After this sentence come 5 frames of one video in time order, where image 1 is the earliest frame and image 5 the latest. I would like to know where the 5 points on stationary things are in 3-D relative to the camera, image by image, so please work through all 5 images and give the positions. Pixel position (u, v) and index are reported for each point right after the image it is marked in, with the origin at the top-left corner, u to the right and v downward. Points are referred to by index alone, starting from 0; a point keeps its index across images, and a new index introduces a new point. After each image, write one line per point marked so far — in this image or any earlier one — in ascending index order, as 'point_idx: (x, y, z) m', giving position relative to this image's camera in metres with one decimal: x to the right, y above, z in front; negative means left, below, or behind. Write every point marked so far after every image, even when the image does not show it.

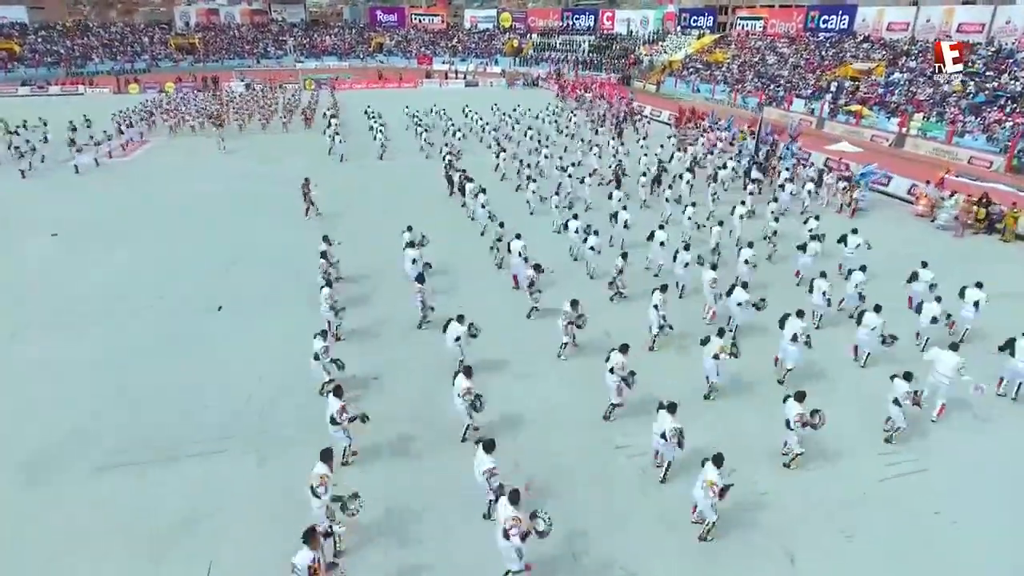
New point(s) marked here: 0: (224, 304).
0: (-7.1, -0.4, +15.6) m
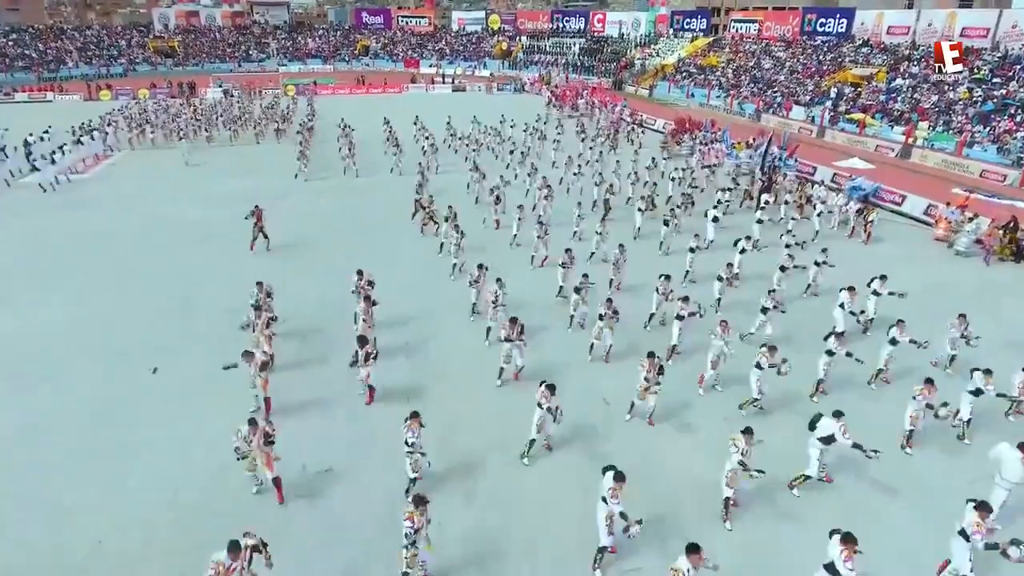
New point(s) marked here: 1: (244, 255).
0: (-7.4, -1.4, +13.9) m
1: (-8.5, +1.2, +20.0) m
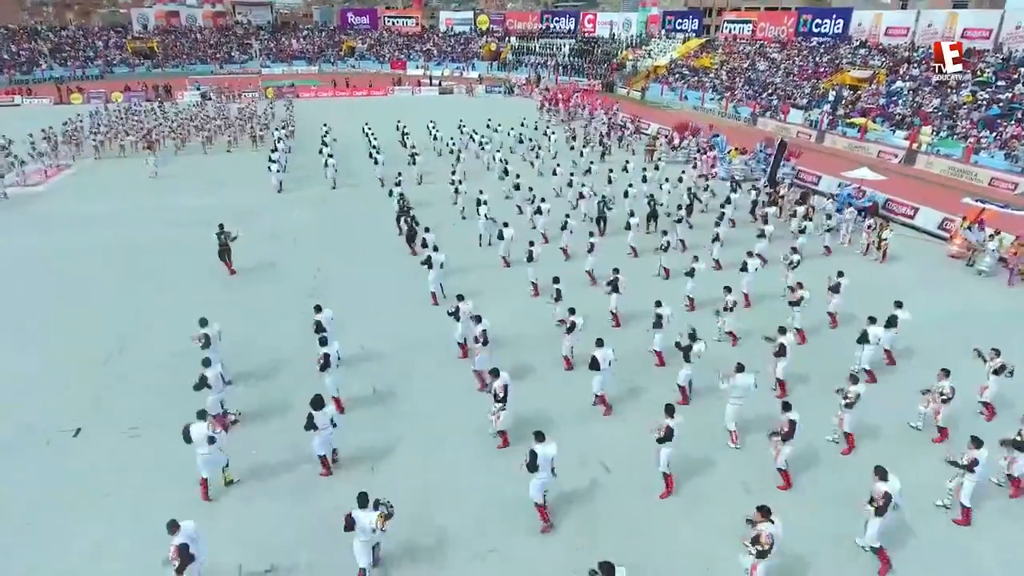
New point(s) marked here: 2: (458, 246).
0: (-7.7, -2.0, +12.4) m
1: (-8.8, +0.6, +18.5) m
2: (-1.6, +1.4, +19.2) m
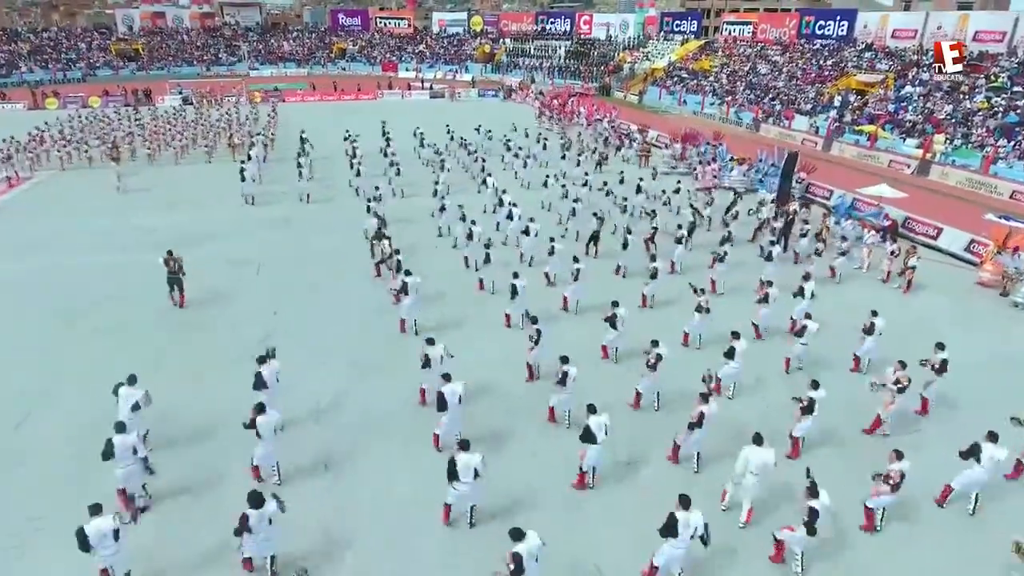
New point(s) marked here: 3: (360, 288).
0: (-8.0, -2.8, +10.8) m
1: (-9.1, -0.2, +16.9) m
2: (-1.9, +0.6, +17.6) m
3: (-4.1, +0.2, +17.3) m
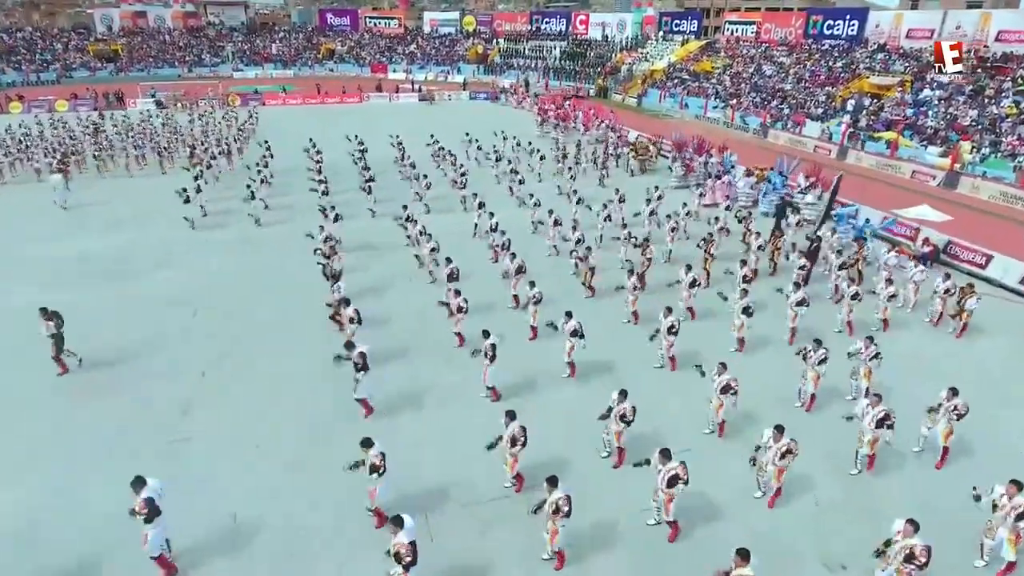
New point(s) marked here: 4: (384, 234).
0: (-8.3, -3.7, +8.5) m
1: (-9.5, -1.1, +14.6) m
2: (-2.2, -0.3, +15.3) m
3: (-4.4, -0.7, +15.0) m
4: (-3.8, +1.8, +19.6) m
